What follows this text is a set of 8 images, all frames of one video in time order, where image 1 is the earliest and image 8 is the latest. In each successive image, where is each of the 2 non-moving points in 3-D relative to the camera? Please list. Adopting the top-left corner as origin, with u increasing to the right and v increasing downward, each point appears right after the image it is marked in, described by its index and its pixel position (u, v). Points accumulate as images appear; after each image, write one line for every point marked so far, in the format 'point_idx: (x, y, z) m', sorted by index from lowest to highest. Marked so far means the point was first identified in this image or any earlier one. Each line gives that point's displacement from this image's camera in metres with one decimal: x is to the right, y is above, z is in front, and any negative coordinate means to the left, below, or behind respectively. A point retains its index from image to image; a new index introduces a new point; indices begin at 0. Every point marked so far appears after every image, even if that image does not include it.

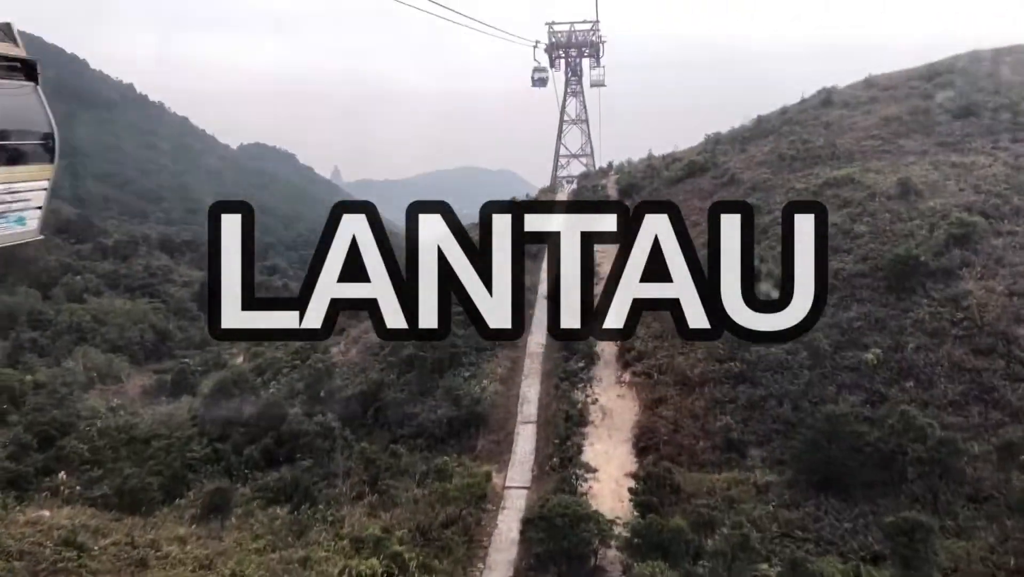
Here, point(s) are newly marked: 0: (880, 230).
0: (+10.3, +1.7, +16.8) m
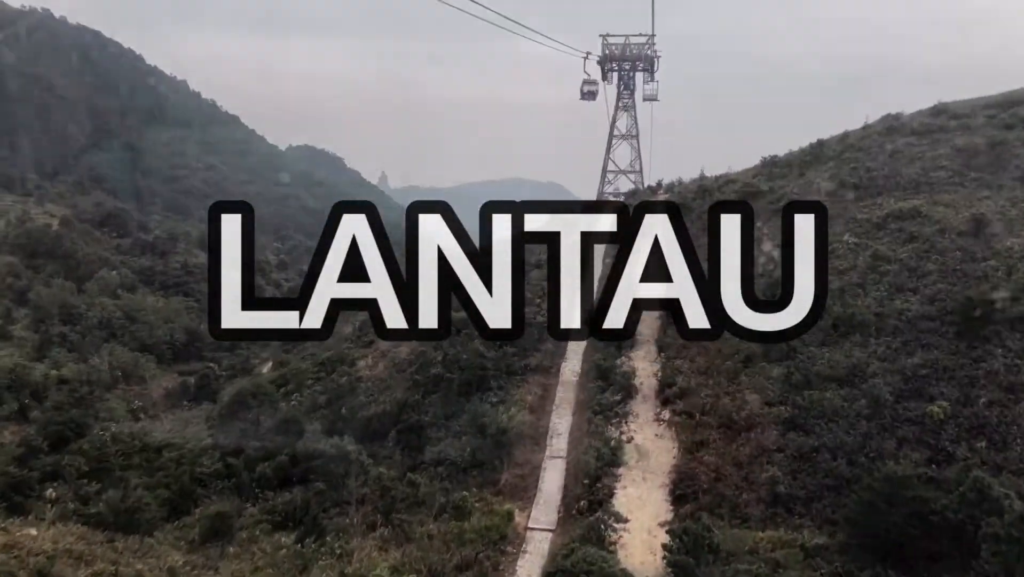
0: (+11.3, +0.5, +15.4) m
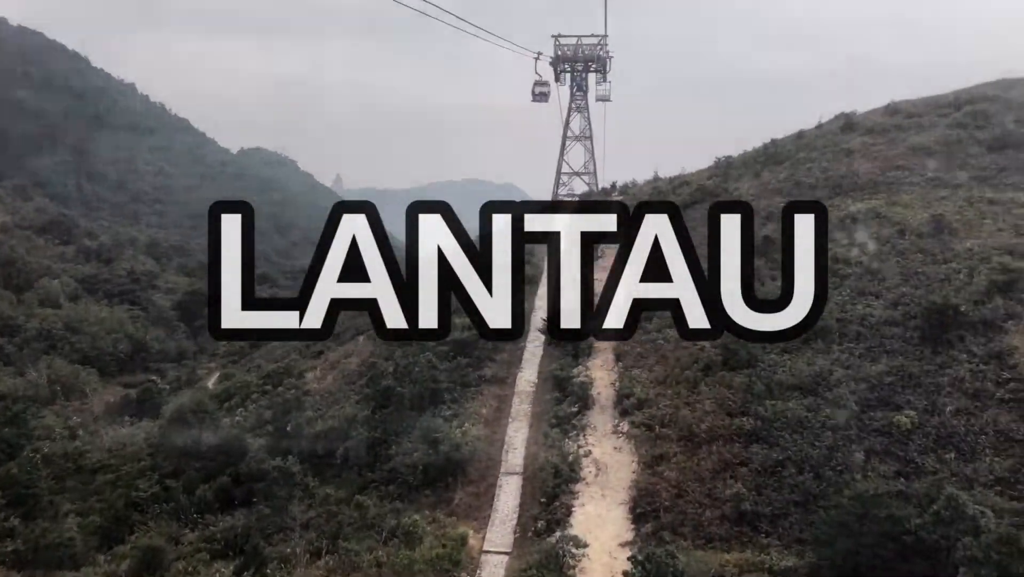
0: (+10.1, +0.4, +15.0) m
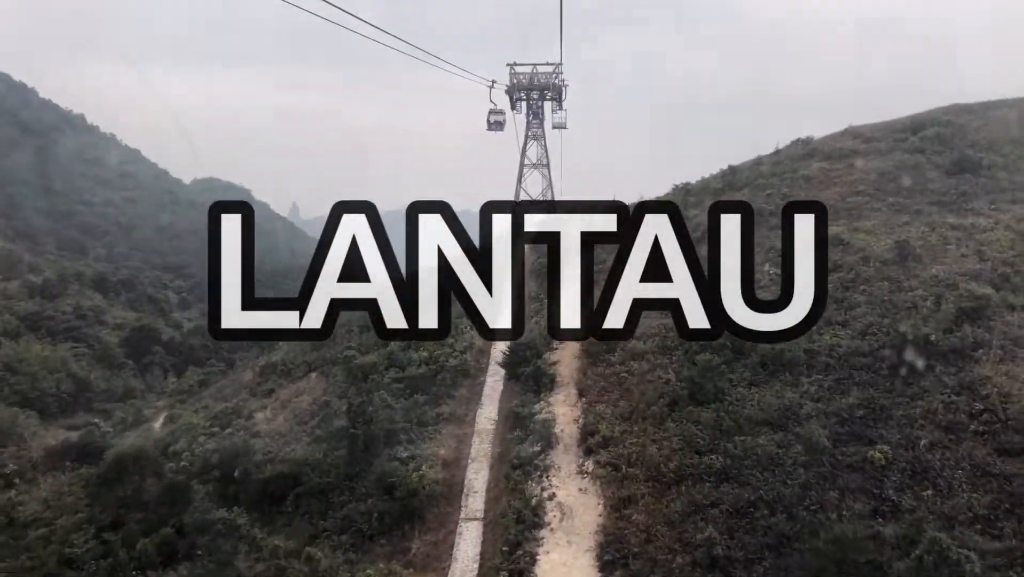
0: (+9.0, -0.3, +14.7) m
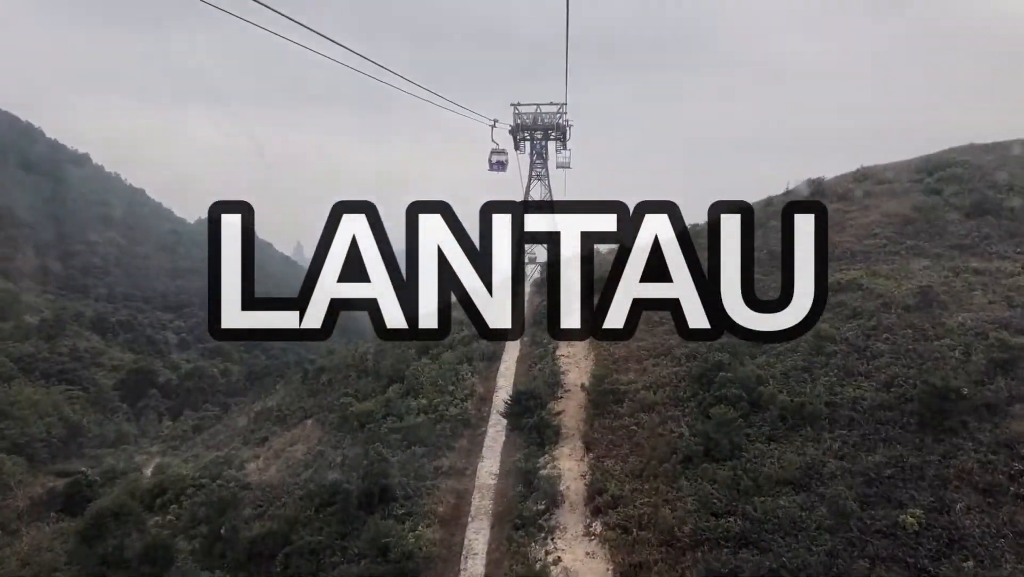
0: (+9.1, -1.4, +14.0) m
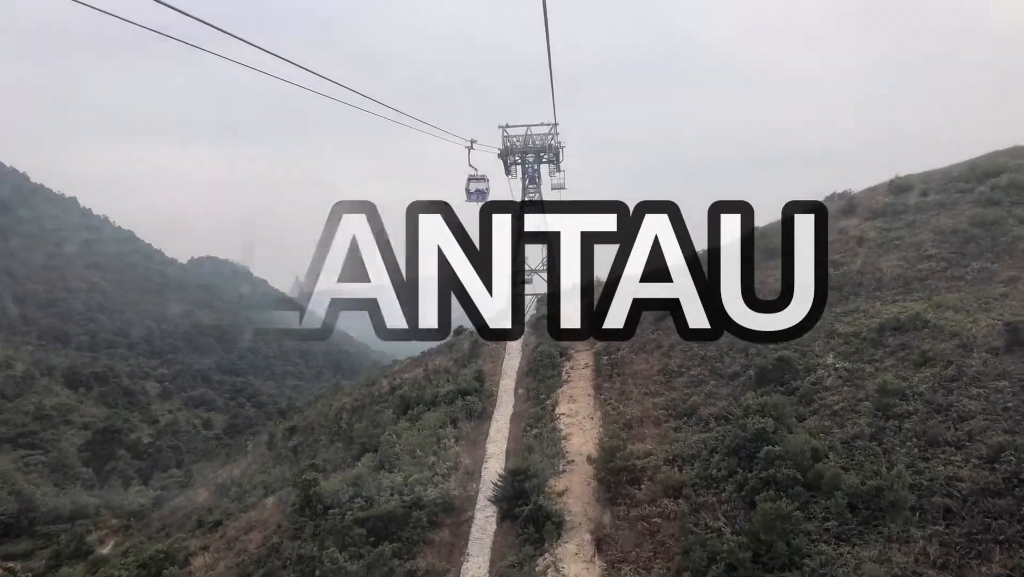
0: (+8.8, -2.1, +10.9) m
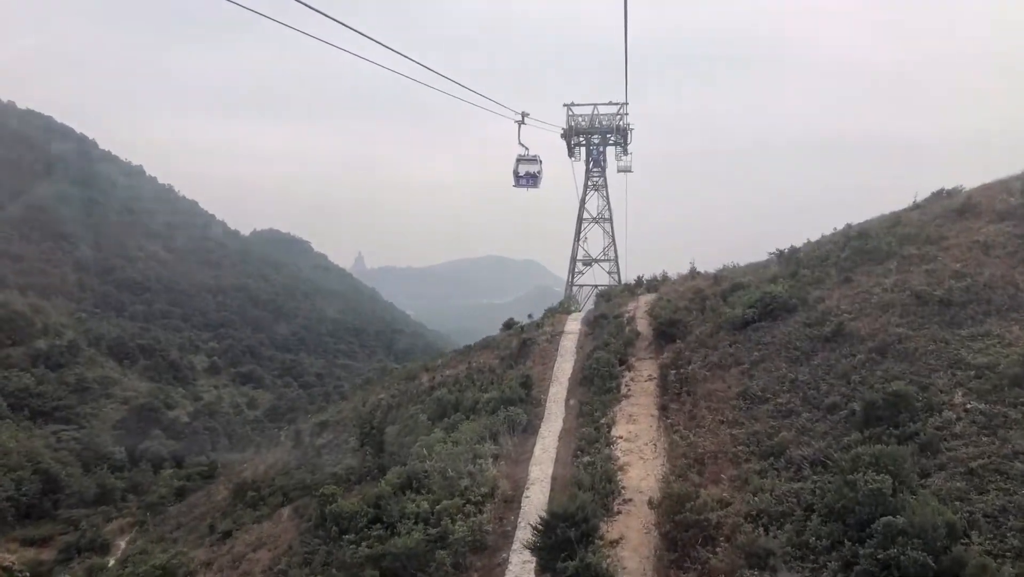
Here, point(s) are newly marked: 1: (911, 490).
0: (+9.5, -2.7, +8.0) m
1: (+6.3, -3.2, +9.4) m
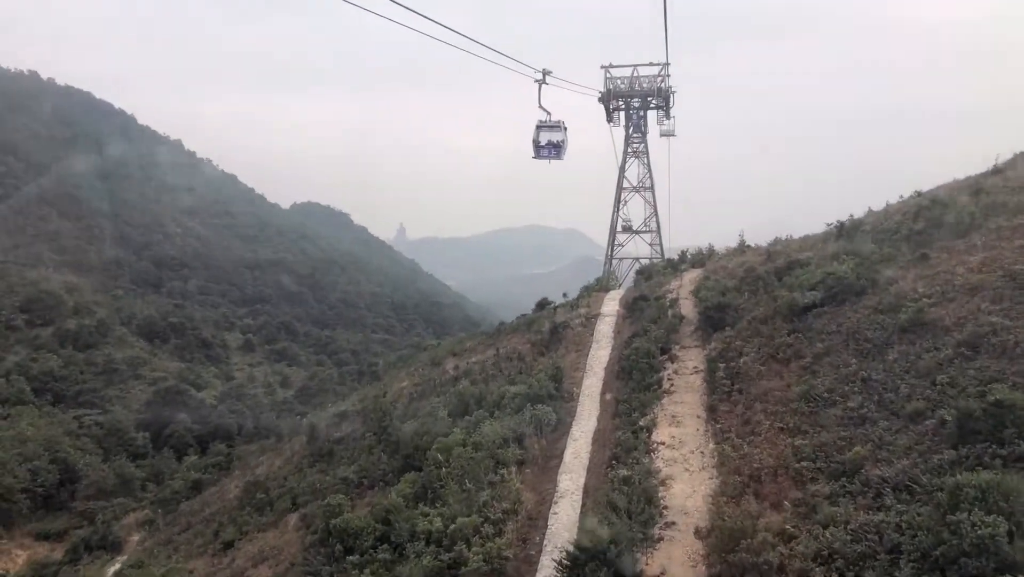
0: (+9.6, -2.6, +5.8) m
1: (+6.5, -3.1, +7.4) m
